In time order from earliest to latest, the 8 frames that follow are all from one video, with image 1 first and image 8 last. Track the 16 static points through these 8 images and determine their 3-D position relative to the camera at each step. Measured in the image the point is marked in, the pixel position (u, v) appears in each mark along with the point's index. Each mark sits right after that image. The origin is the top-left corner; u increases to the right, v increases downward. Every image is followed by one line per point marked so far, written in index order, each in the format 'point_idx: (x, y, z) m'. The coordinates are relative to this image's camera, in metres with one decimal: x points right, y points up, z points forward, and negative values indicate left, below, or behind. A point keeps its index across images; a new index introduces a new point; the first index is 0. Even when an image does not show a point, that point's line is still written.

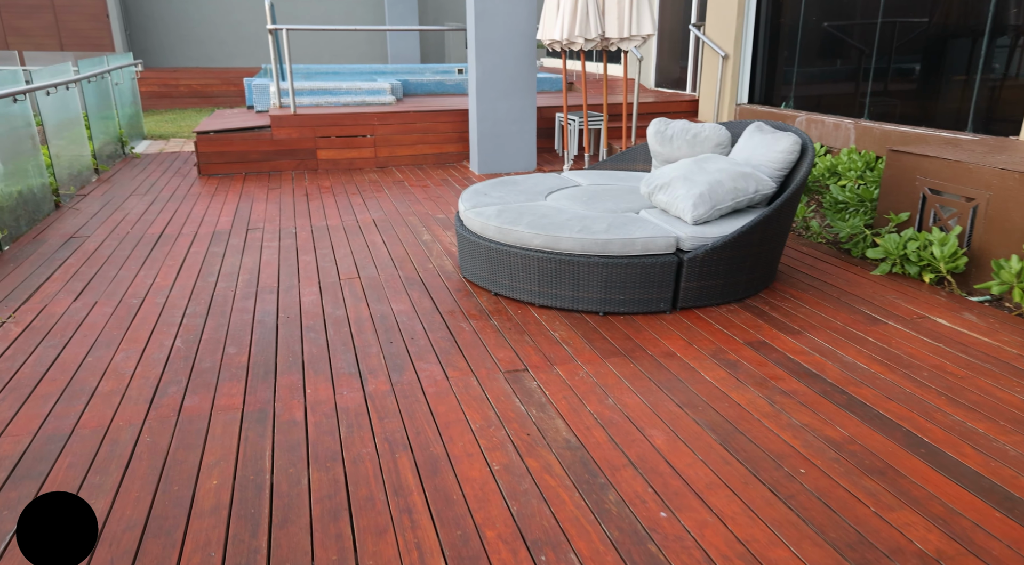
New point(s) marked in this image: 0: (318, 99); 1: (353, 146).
0: (-1.9, +1.8, +7.0) m
1: (-1.4, +1.2, +6.6) m
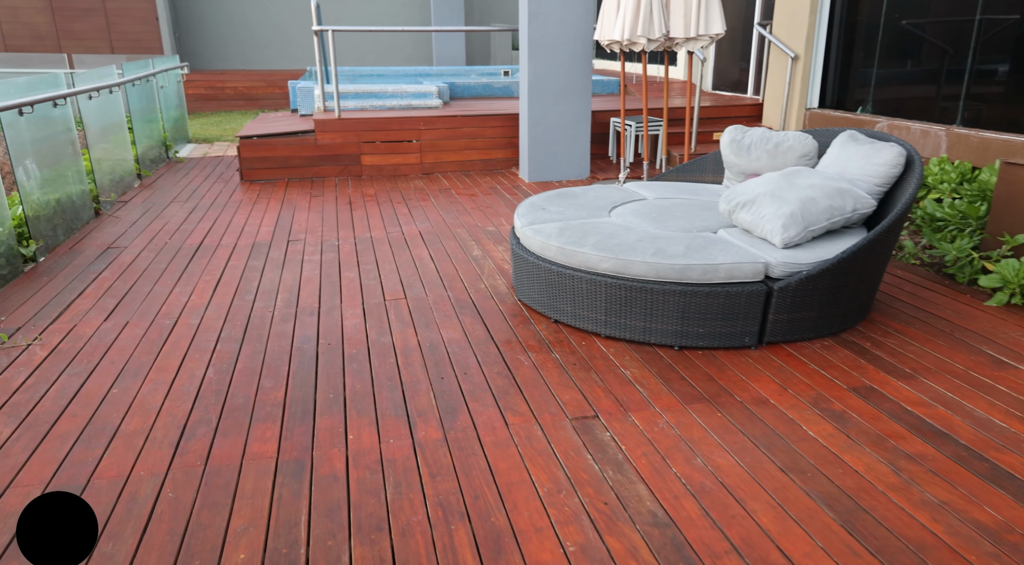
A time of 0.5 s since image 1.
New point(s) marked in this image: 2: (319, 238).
0: (-1.4, +1.7, +6.8) m
1: (-1.0, +1.1, +6.3) m
2: (-1.1, +0.3, +4.3) m
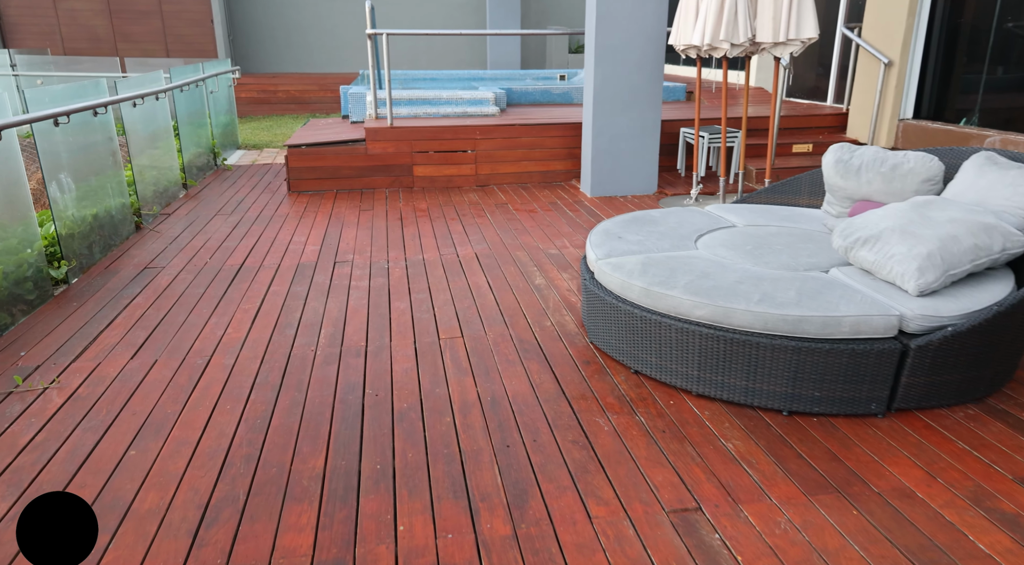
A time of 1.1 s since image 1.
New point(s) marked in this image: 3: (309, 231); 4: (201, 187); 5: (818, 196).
0: (-0.8, +1.5, +6.5) m
1: (-0.5, +1.0, +6.0) m
2: (-0.8, +0.1, +4.0) m
3: (-1.3, +0.3, +4.7) m
4: (-2.6, +0.8, +6.1) m
5: (+1.5, +0.4, +3.5) m
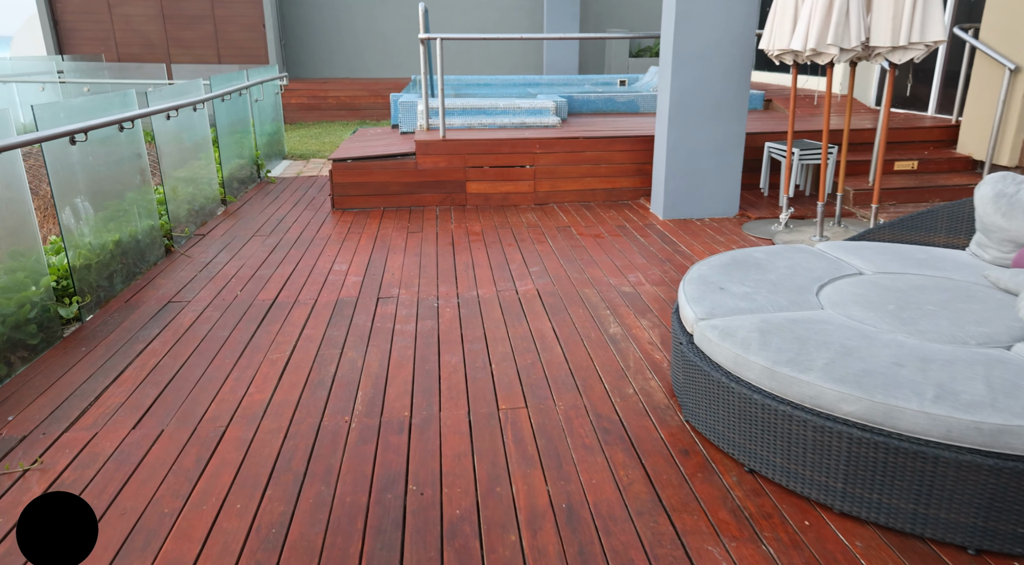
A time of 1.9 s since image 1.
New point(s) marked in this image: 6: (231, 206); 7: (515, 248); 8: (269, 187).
0: (-0.3, +1.3, +6.0) m
1: (0.0, +0.8, +5.5) m
2: (-0.5, -0.1, +3.5) m
3: (-1.0, +0.2, +4.3) m
4: (-2.1, +0.6, +5.7) m
5: (+1.8, +0.2, +2.9) m
6: (-2.2, +0.6, +5.6) m
7: (0.0, +0.2, +4.4) m
8: (-2.1, +0.8, +6.4) m
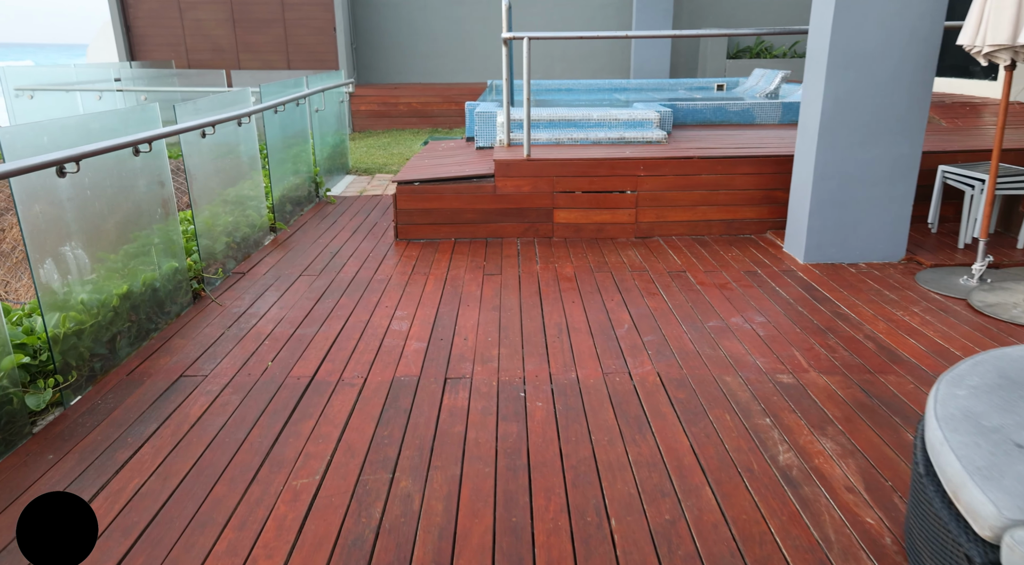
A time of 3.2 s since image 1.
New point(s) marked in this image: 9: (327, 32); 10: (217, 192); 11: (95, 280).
0: (+0.3, +1.0, +5.1) m
1: (+0.6, +0.5, +4.5) m
2: (-0.1, -0.4, +2.6) m
3: (-0.5, -0.1, +3.4) m
4: (-1.5, +0.4, +5.0) m
5: (+2.1, -0.1, +1.8) m
6: (-1.5, +0.3, +4.8) m
7: (+0.5, -0.1, +3.4) m
8: (-1.4, +0.6, +5.6) m
9: (-2.7, +3.7, +10.7) m
10: (-1.6, +0.5, +4.0) m
11: (-1.6, 0.0, +2.7) m
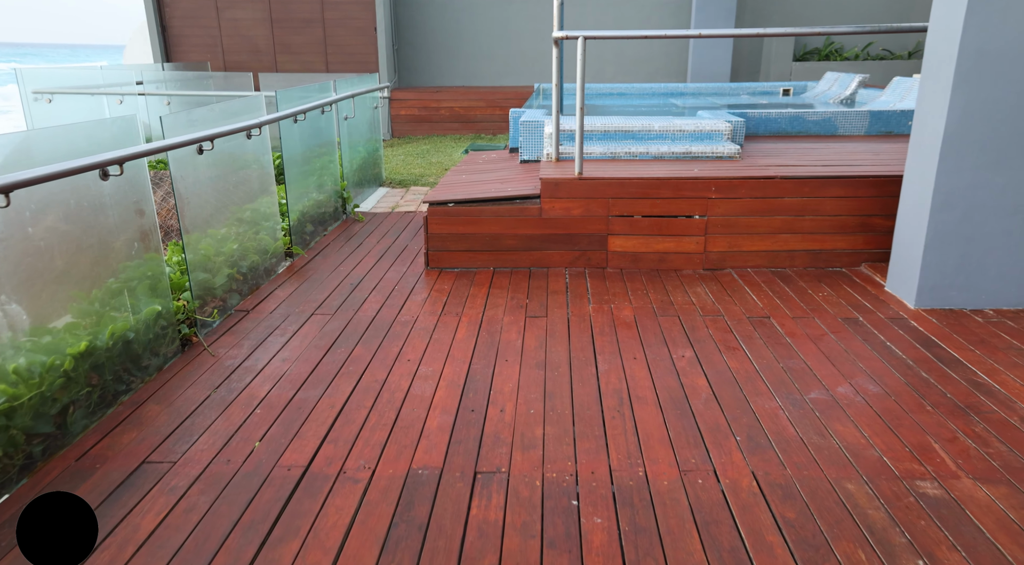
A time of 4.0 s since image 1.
0: (+0.6, +0.8, +4.4) m
1: (+0.8, +0.3, +3.9) m
2: (+0.1, -0.6, +2.0) m
3: (-0.3, -0.3, +2.8) m
4: (-1.2, +0.2, +4.4) m
5: (+2.2, -0.4, +1.0) m
6: (-1.3, +0.1, +4.3) m
7: (+0.7, -0.3, +2.8) m
8: (-1.1, +0.4, +5.1) m
9: (-2.1, +3.5, +10.3) m
10: (-1.4, +0.3, +3.5) m
11: (-1.4, -0.2, +2.2) m
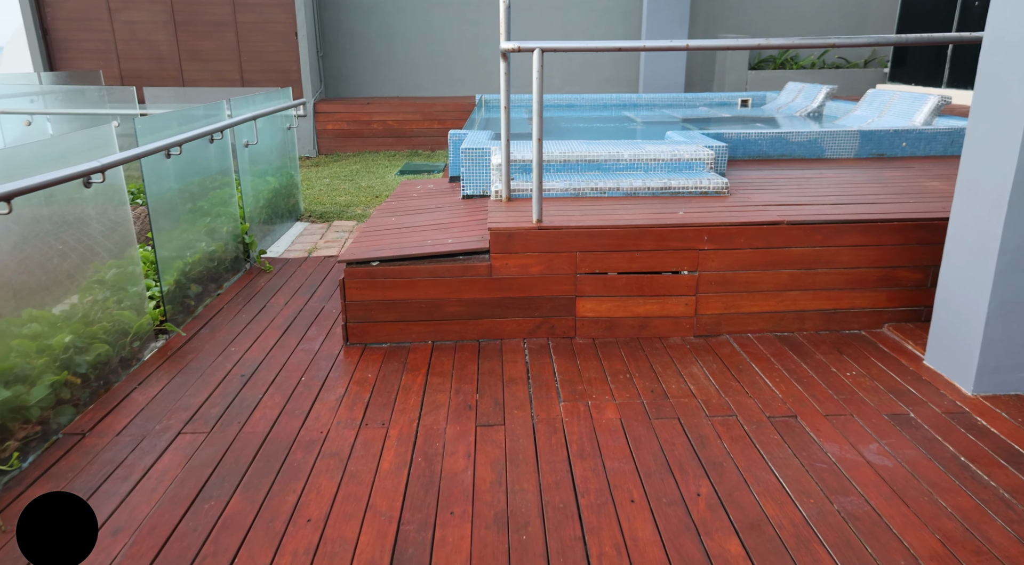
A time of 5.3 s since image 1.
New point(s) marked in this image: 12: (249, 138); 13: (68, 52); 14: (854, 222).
0: (+0.3, +0.5, +3.6) m
1: (+0.6, -0.1, +3.1) m
2: (0.0, -0.9, +1.1) m
3: (-0.4, -0.7, +1.9) m
4: (-1.5, -0.2, +3.5) m
5: (+2.2, -0.6, +0.3) m
6: (-1.5, -0.2, +3.3) m
7: (+0.6, -0.6, +2.0) m
8: (-1.4, 0.0, +4.1) m
9: (-2.9, +3.1, +9.2) m
10: (-1.6, -0.1, +2.5) m
11: (-1.5, -0.5, +1.2) m
12: (-1.7, +0.9, +4.6) m
13: (-5.8, +3.0, +9.5) m
14: (+1.4, +0.3, +3.0) m
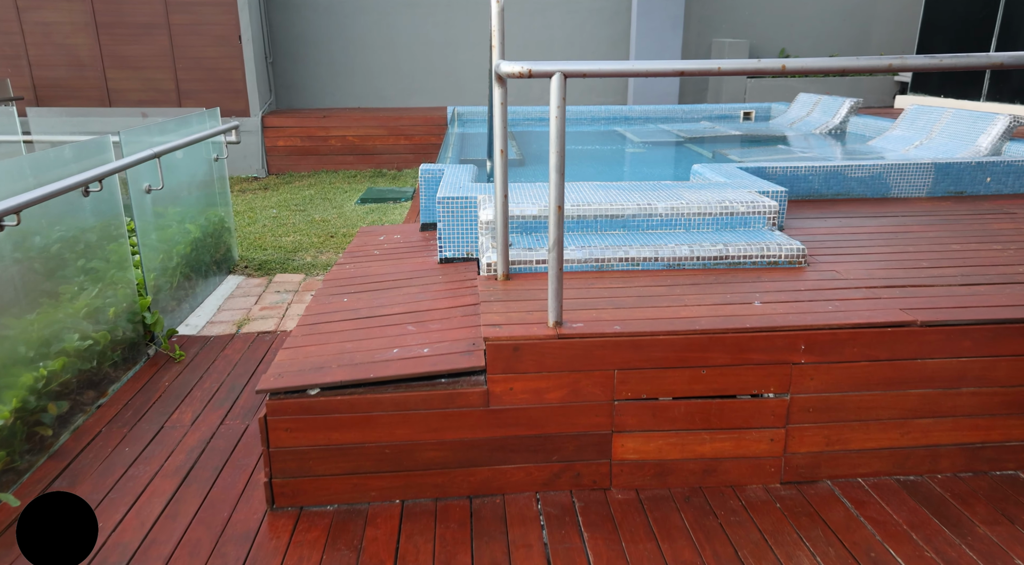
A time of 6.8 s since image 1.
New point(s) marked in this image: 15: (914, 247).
0: (+0.3, +0.1, +2.6) m
1: (+0.6, -0.4, +2.1) m
2: (+0.1, -1.3, +0.1) m
3: (-0.3, -1.0, +0.9) m
4: (-1.5, -0.6, +2.4) m
5: (+2.3, -1.0, -0.6) m
6: (-1.5, -0.6, +2.2) m
7: (+0.6, -1.0, +0.9) m
8: (-1.5, -0.4, +3.0) m
9: (-3.2, +2.7, +8.1) m
10: (-1.5, -0.5, +1.4) m
11: (-1.4, -0.9, +0.2) m
12: (-1.7, +0.5, +3.5) m
13: (-6.0, +2.5, +8.2) m
14: (+1.5, -0.1, +2.1) m
15: (+1.6, +0.1, +2.8) m
